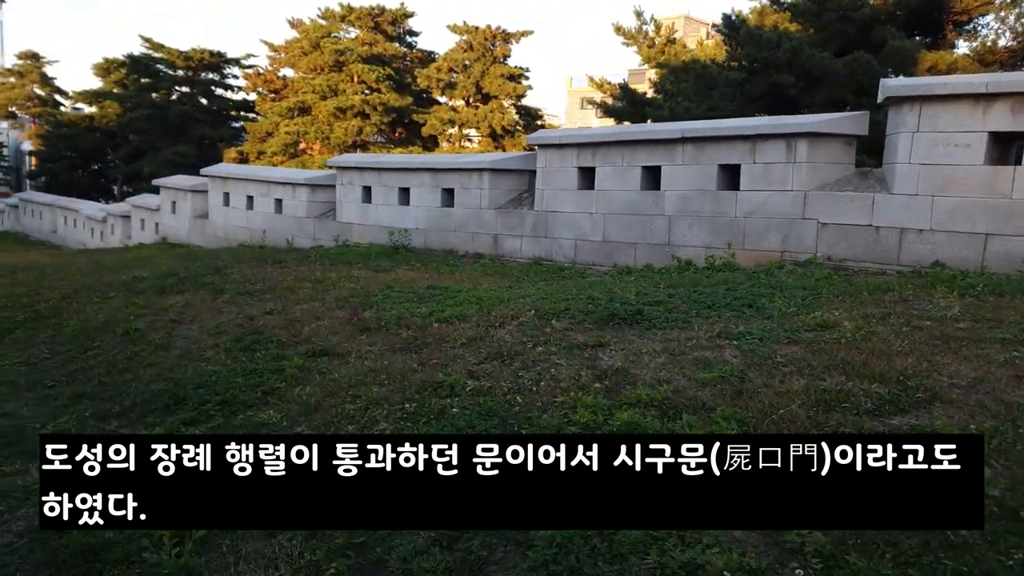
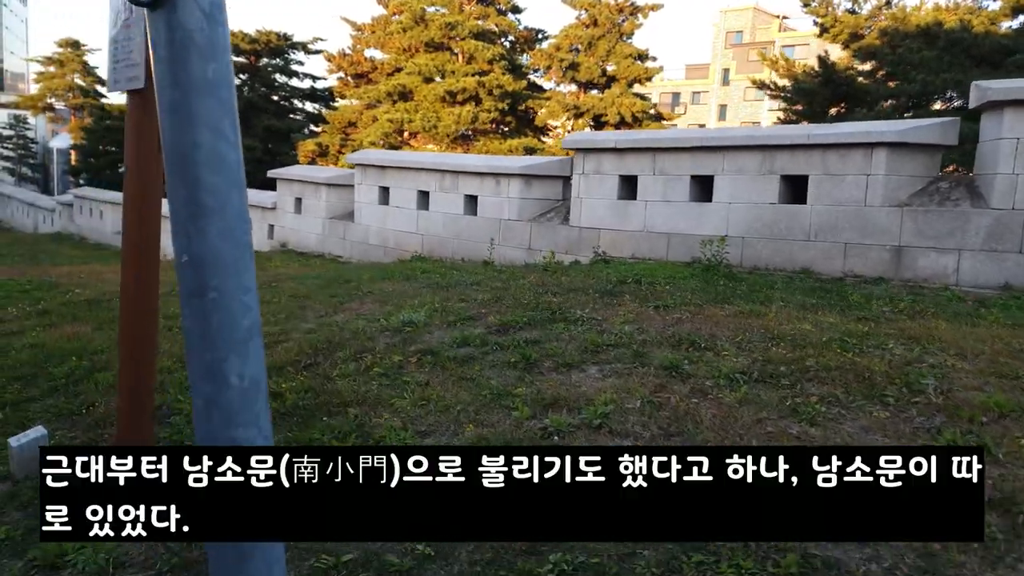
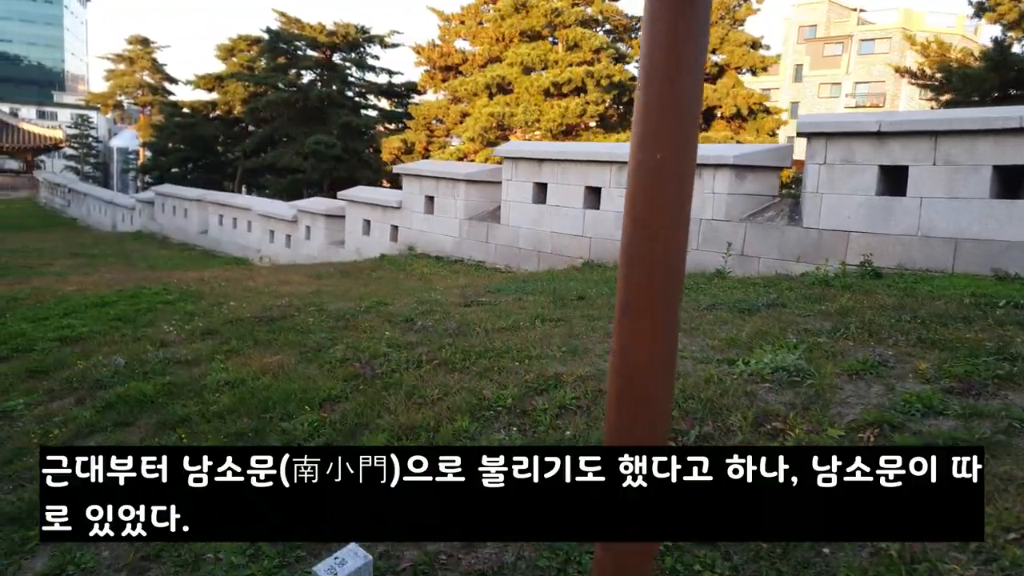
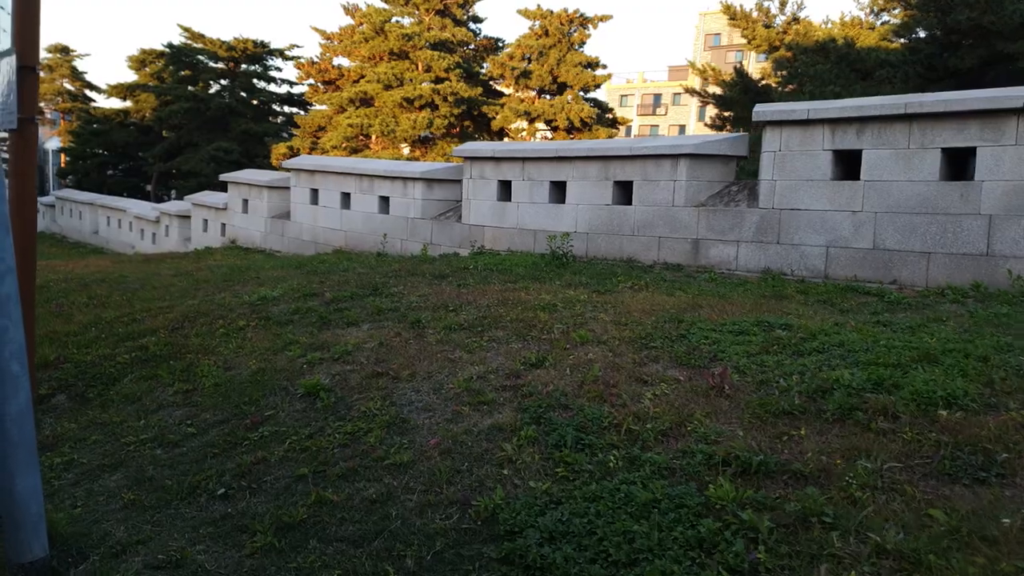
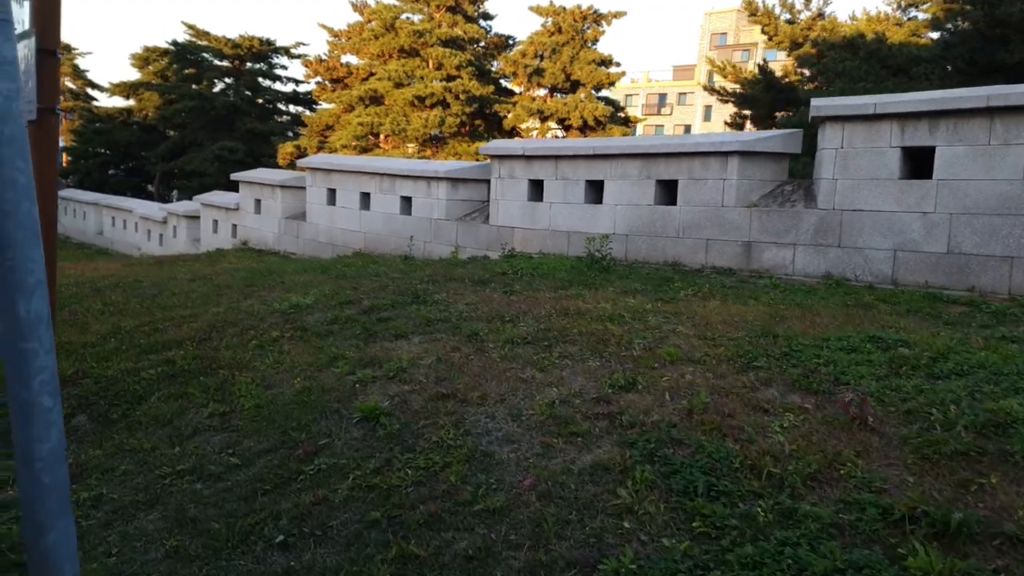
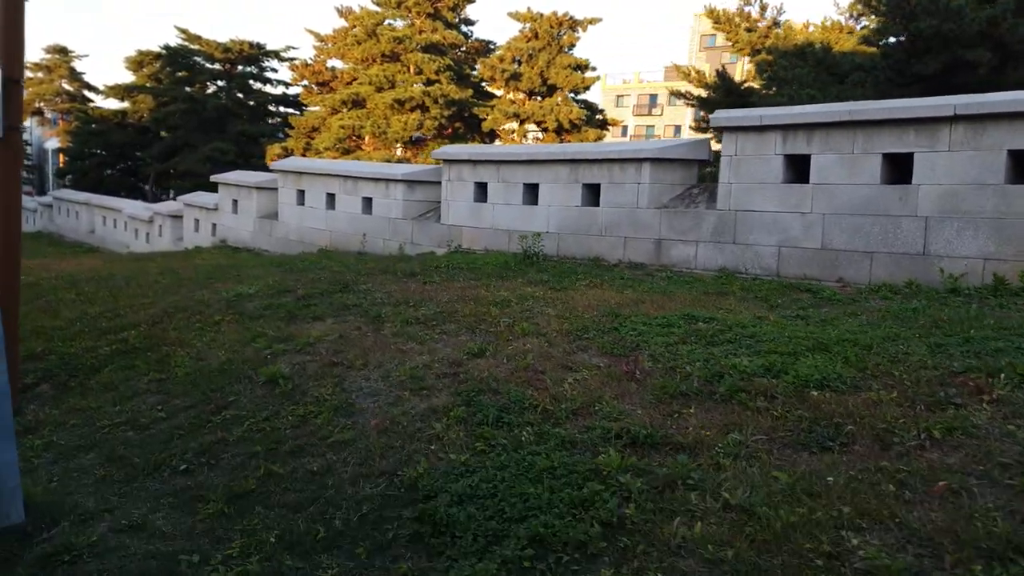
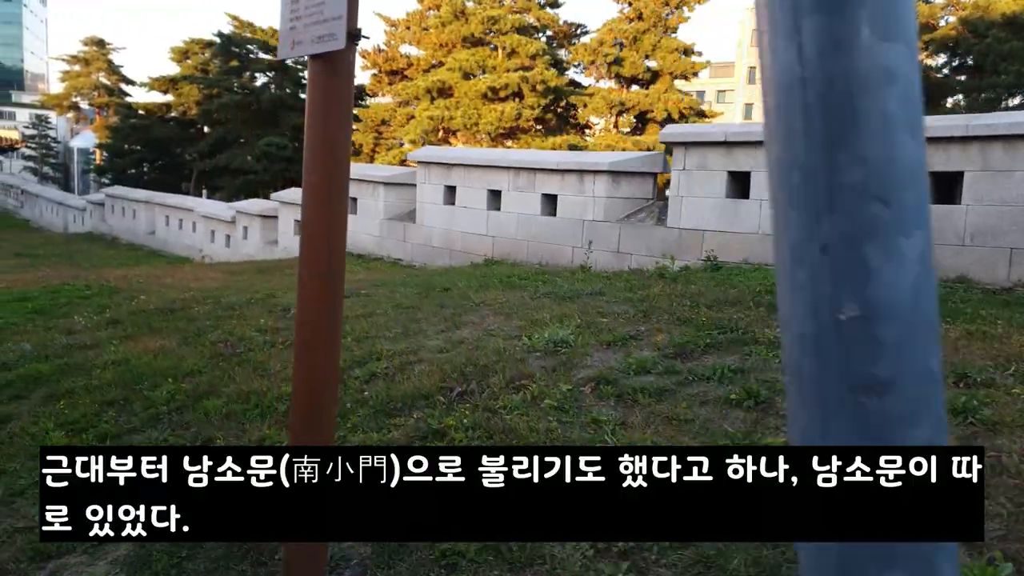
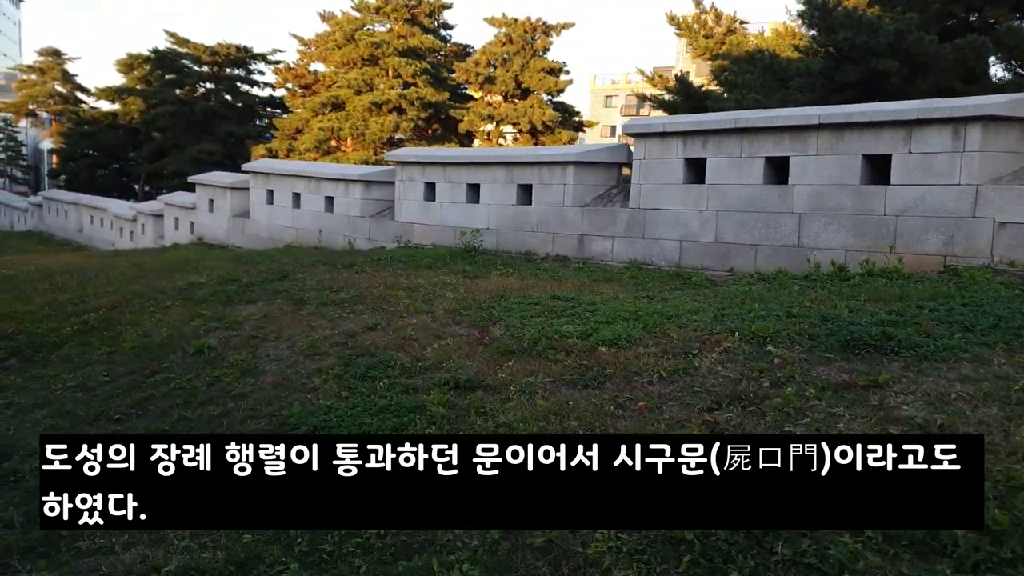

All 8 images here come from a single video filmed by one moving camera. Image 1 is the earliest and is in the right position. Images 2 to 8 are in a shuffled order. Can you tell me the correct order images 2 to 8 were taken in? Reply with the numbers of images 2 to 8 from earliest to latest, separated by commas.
8, 6, 4, 5, 2, 7, 3
